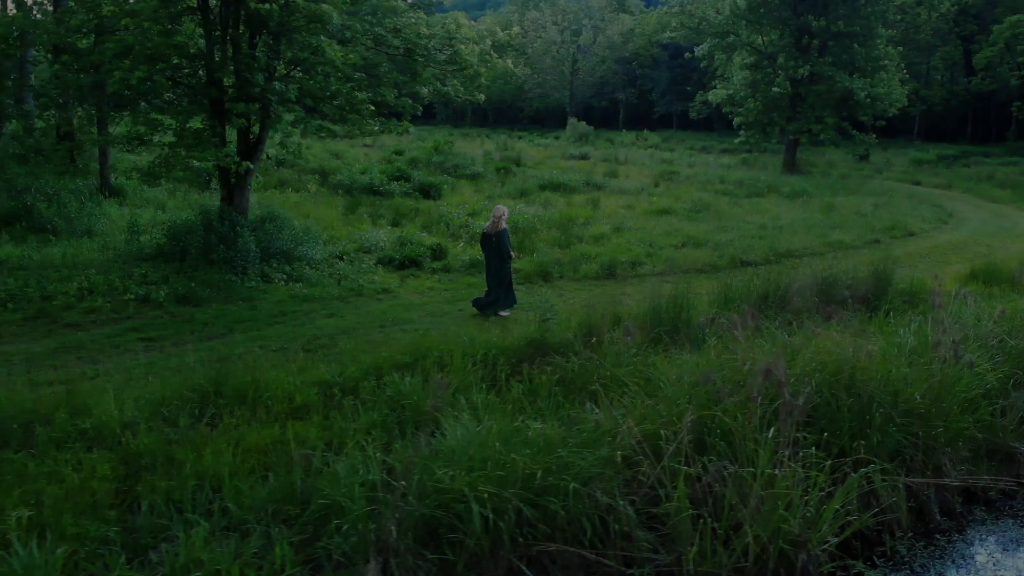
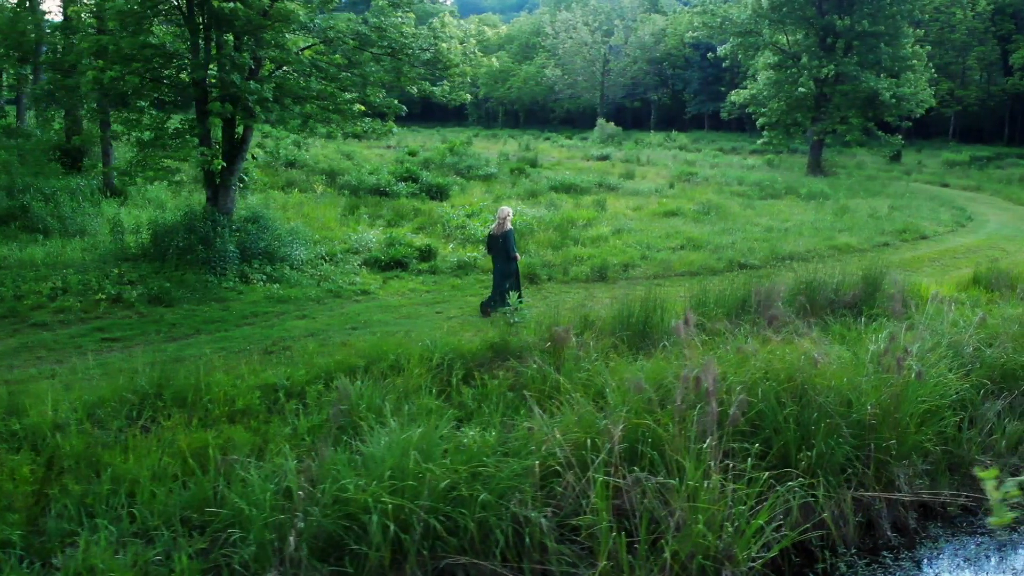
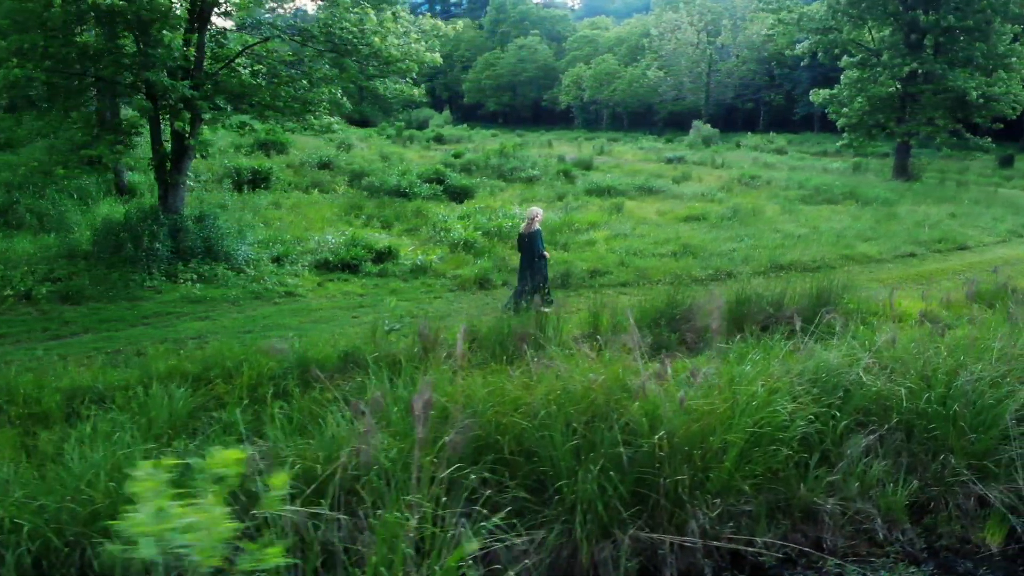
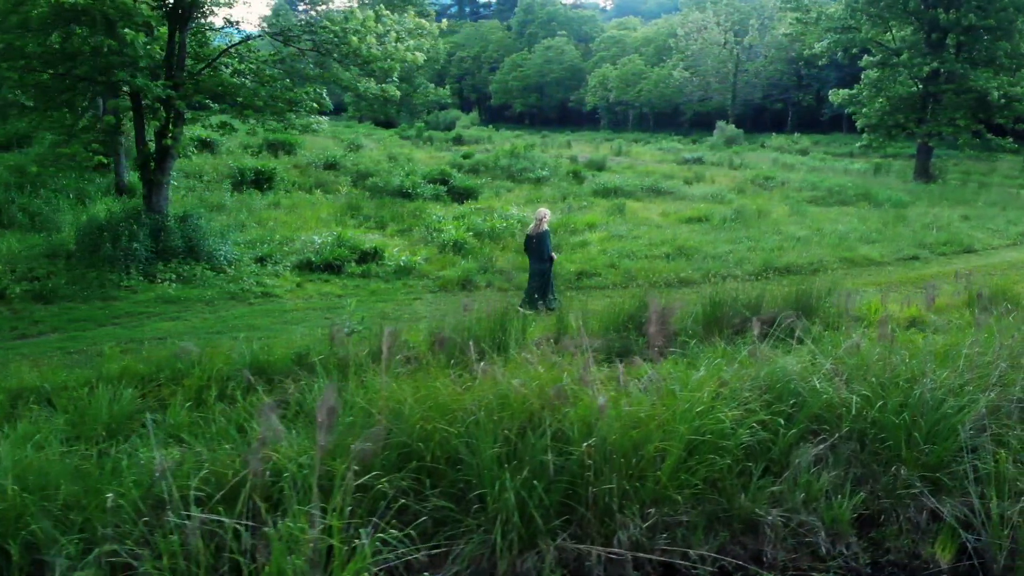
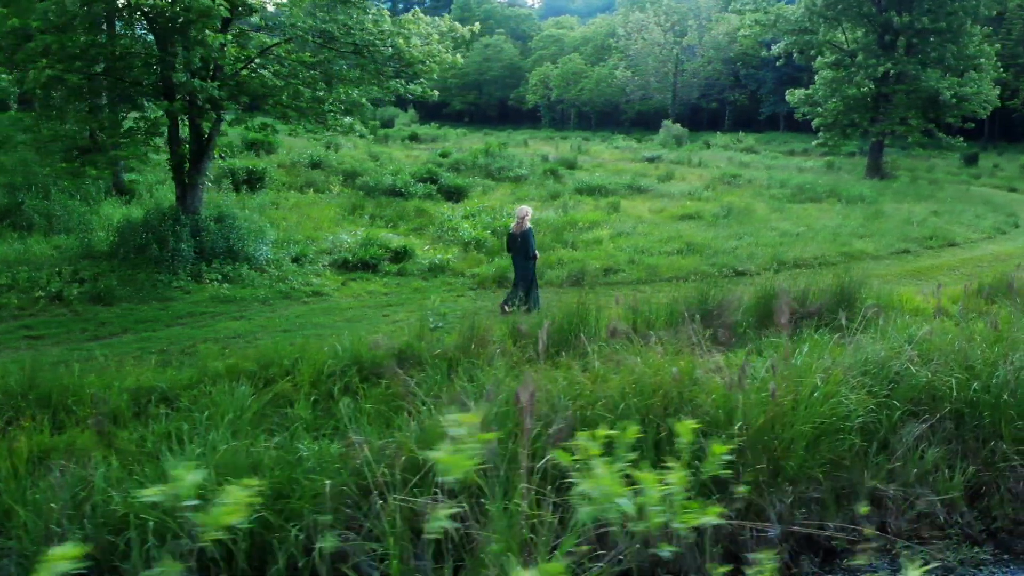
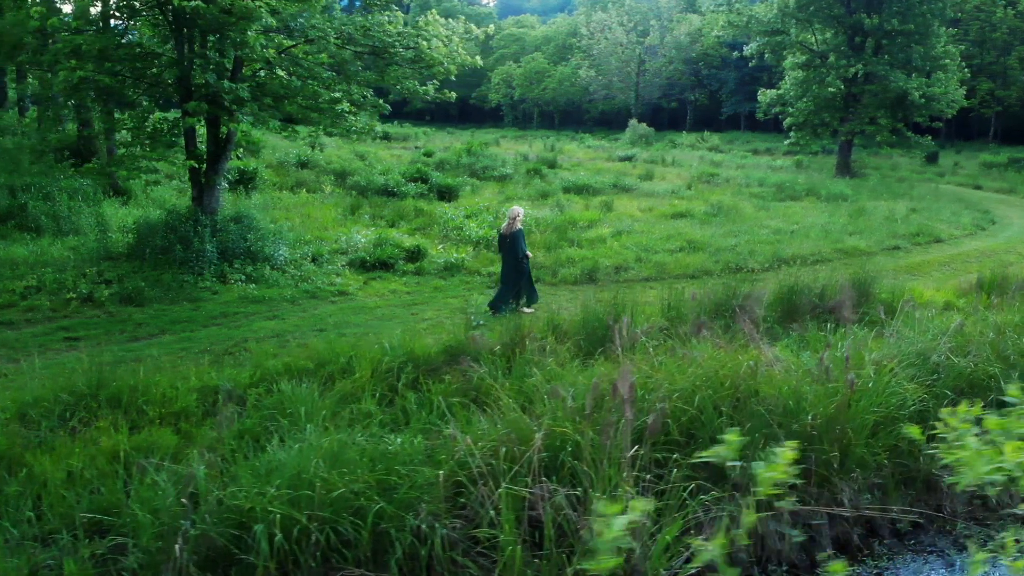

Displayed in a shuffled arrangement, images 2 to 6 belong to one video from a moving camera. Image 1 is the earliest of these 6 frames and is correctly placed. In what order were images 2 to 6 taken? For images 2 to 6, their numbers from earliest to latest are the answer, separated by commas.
2, 6, 5, 3, 4
